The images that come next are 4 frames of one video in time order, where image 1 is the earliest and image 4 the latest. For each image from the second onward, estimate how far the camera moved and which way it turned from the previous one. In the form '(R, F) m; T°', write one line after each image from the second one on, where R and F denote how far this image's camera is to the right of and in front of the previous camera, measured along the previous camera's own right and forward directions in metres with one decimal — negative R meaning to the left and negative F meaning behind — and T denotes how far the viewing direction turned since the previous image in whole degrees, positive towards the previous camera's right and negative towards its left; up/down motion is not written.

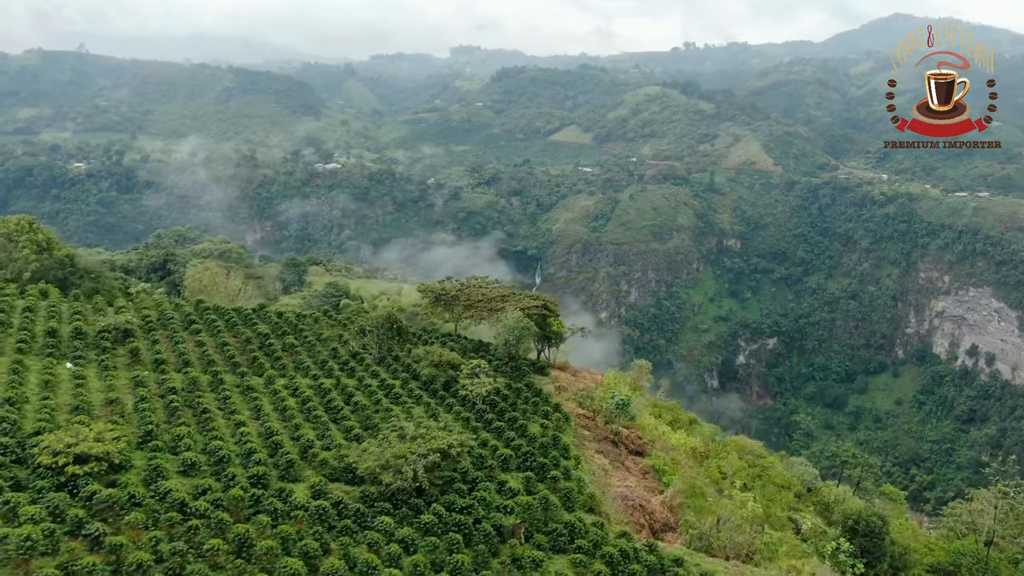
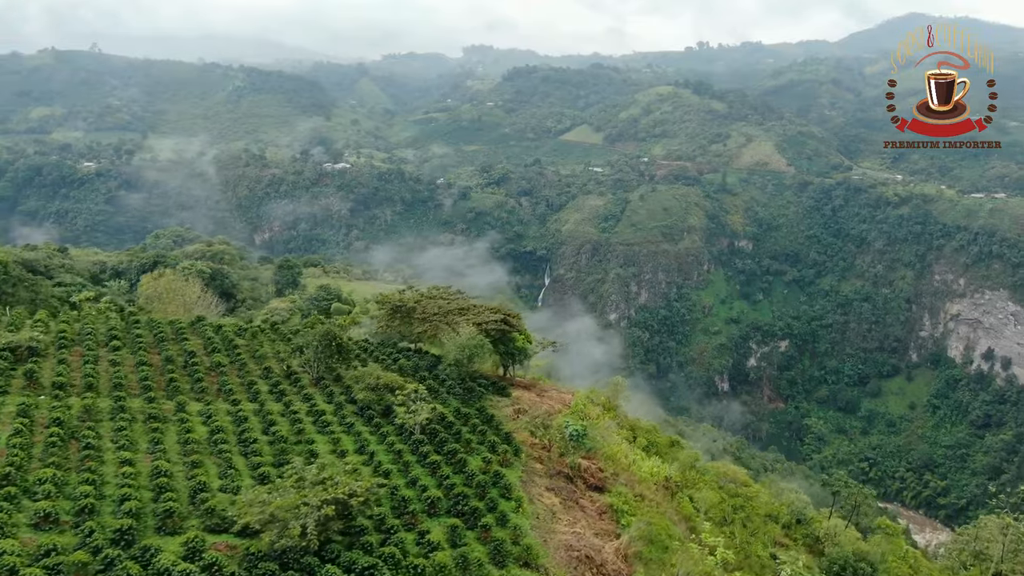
(+0.4, +0.6) m; -1°
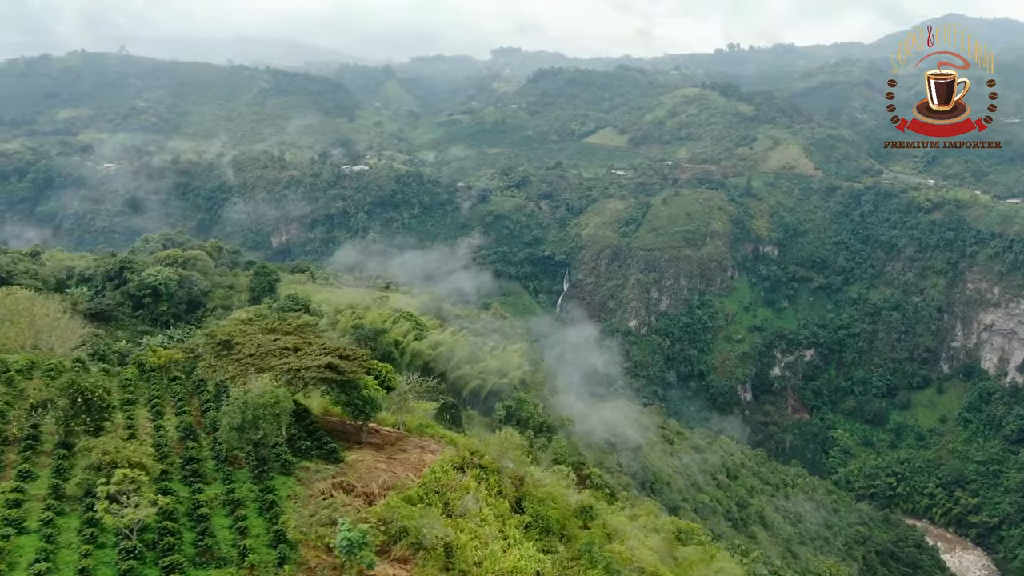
(+0.8, +1.4) m; -2°
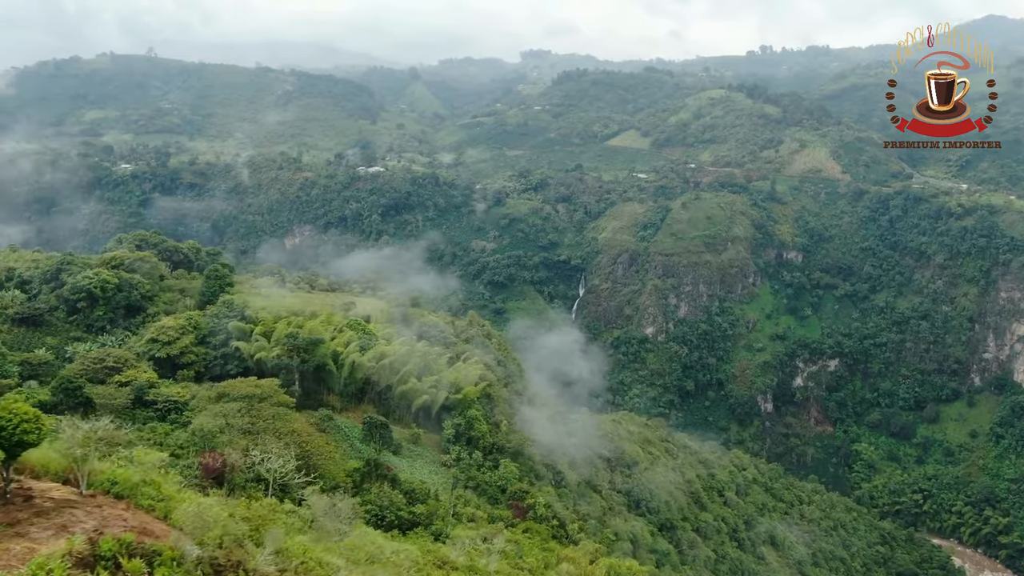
(+1.3, +1.5) m; -2°
